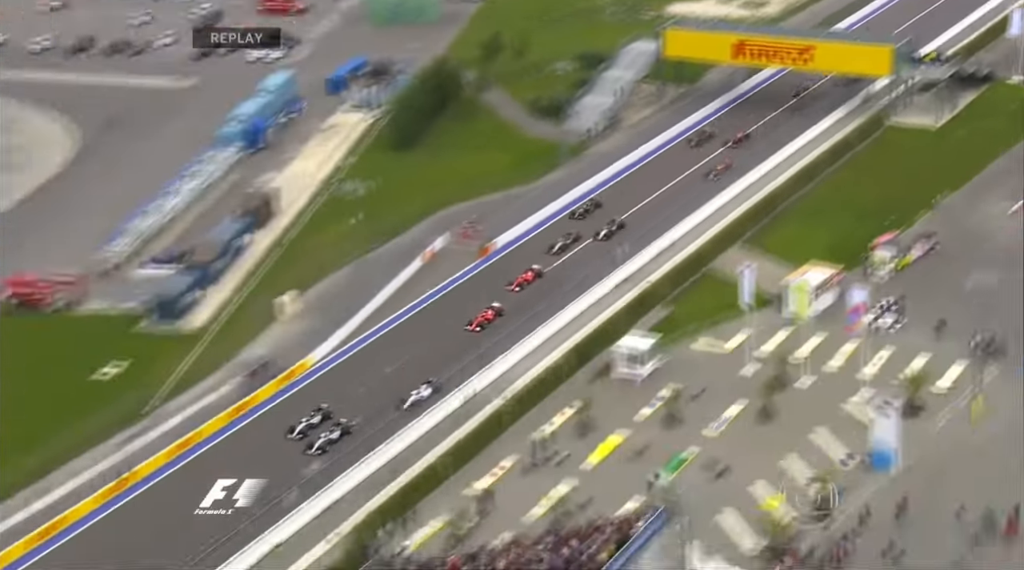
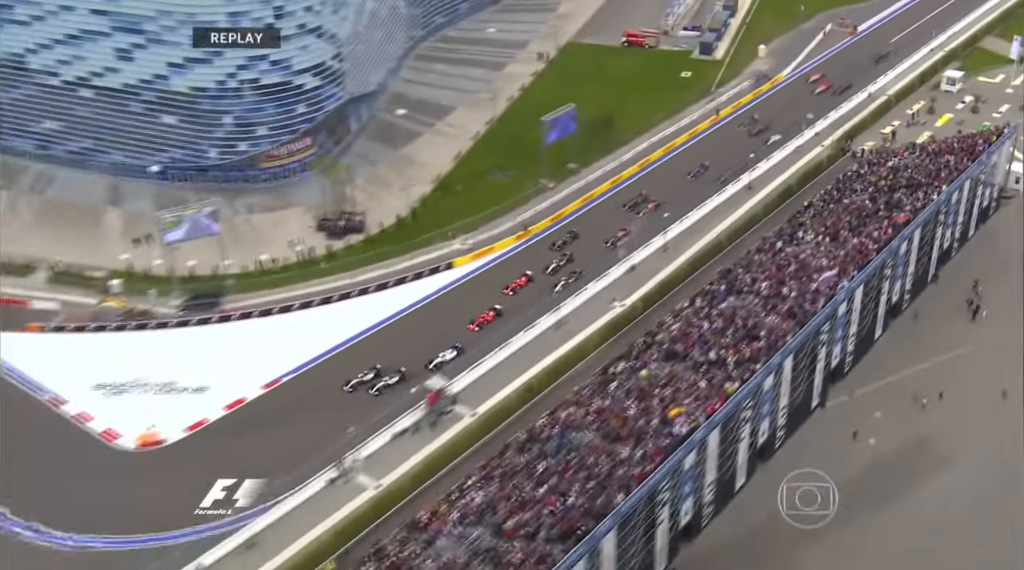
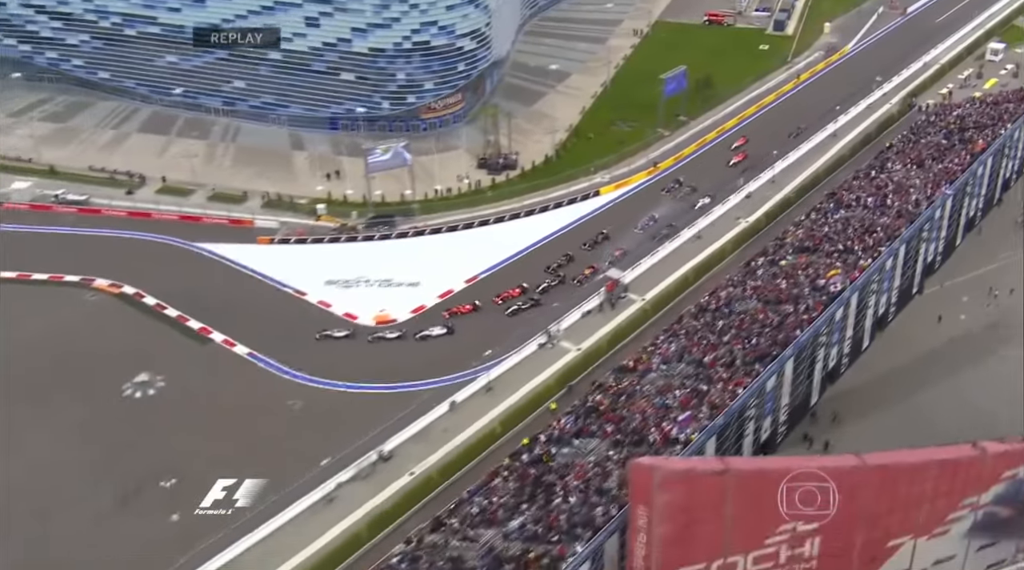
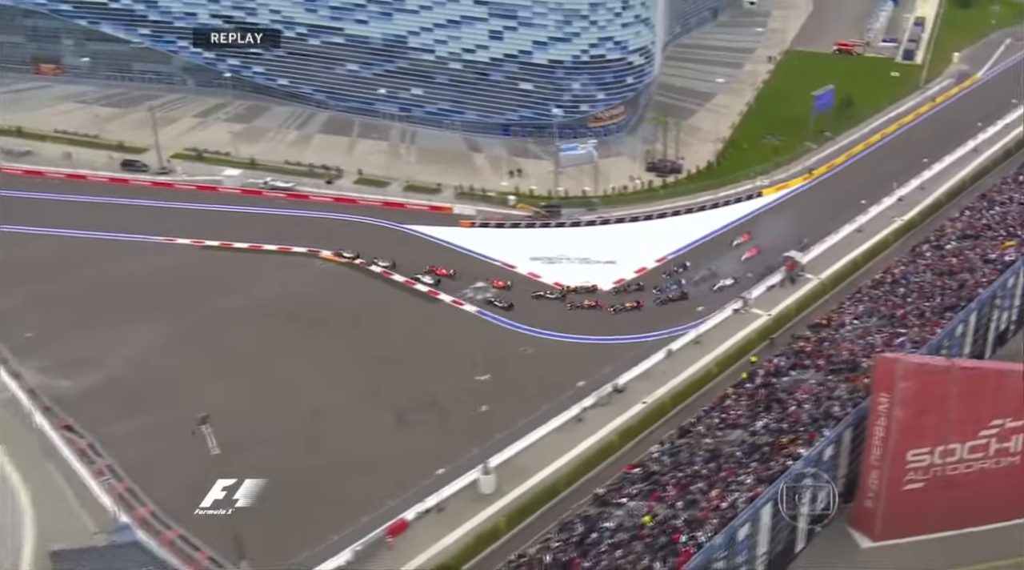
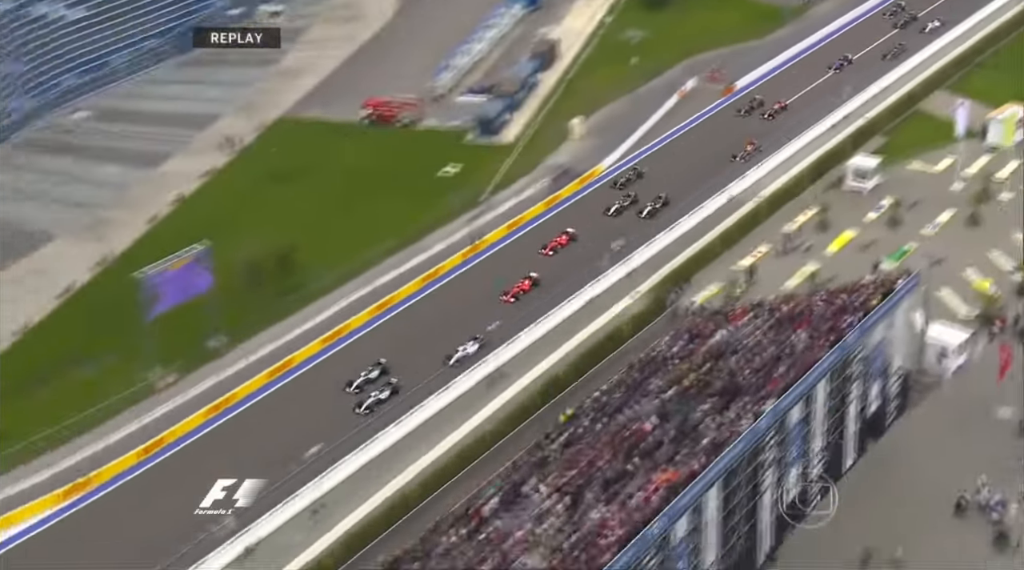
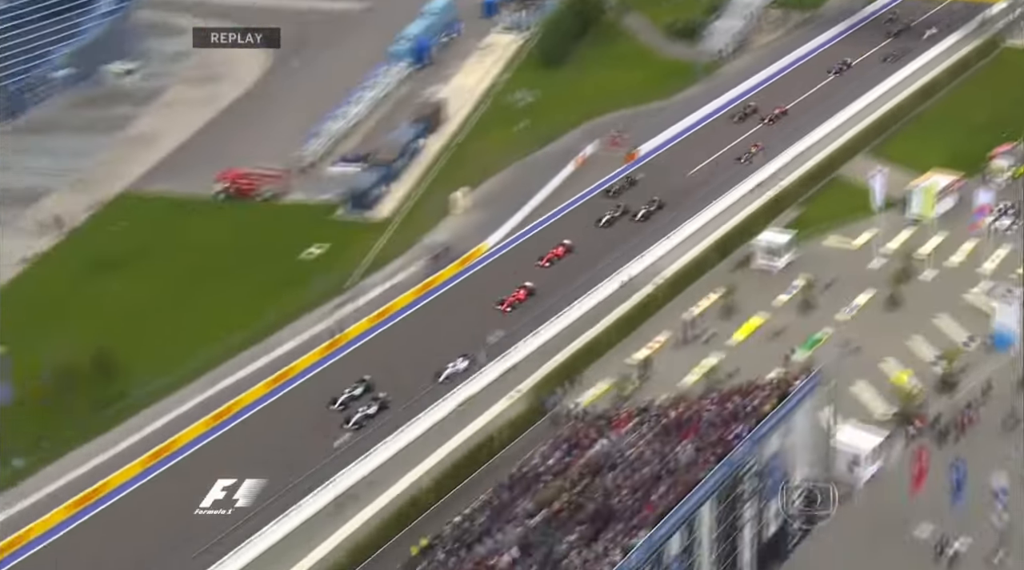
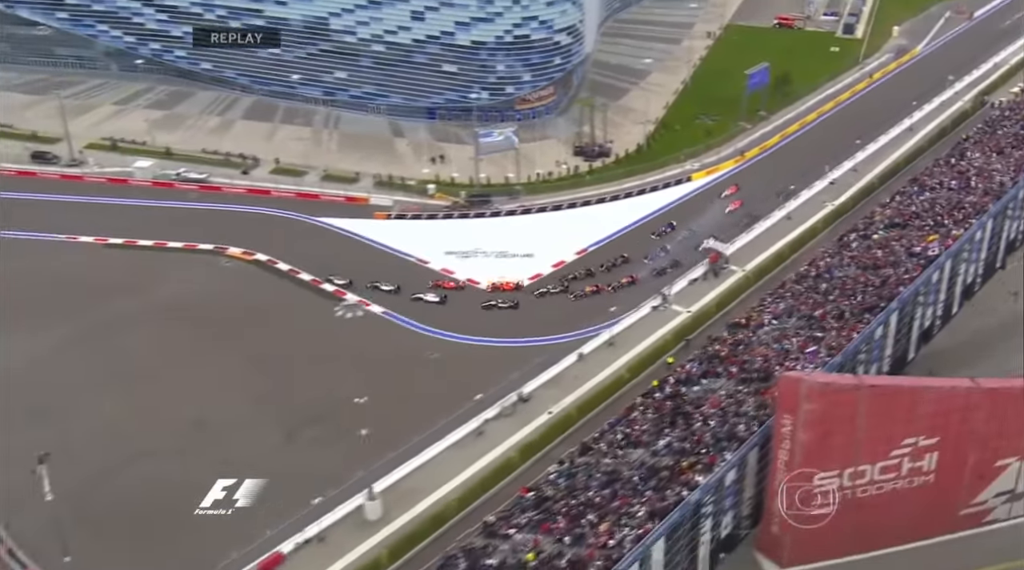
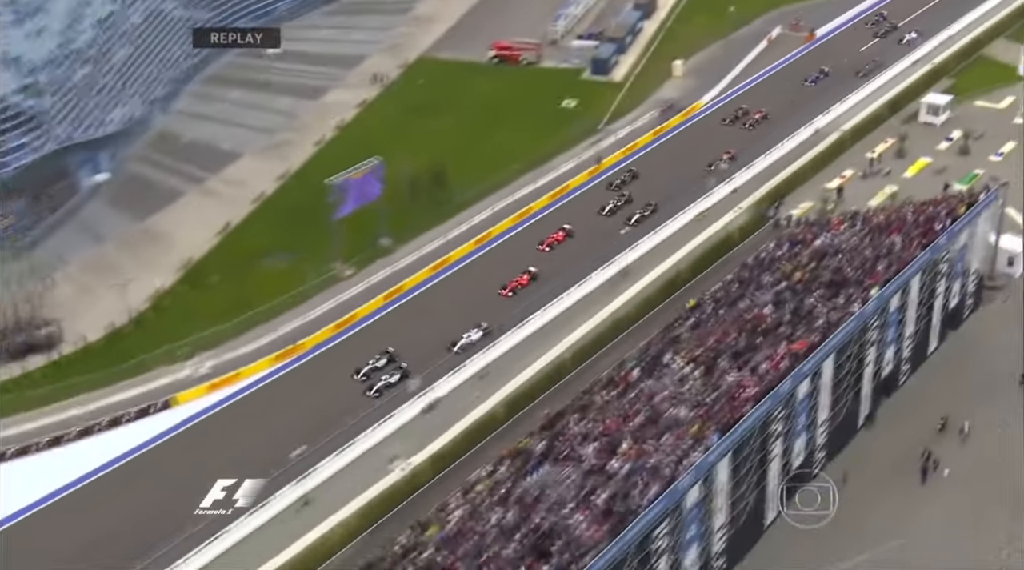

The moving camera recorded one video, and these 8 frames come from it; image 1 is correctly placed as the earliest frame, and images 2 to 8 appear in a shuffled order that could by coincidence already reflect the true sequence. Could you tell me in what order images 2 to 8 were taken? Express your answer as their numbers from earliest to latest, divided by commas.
6, 5, 8, 2, 3, 7, 4
